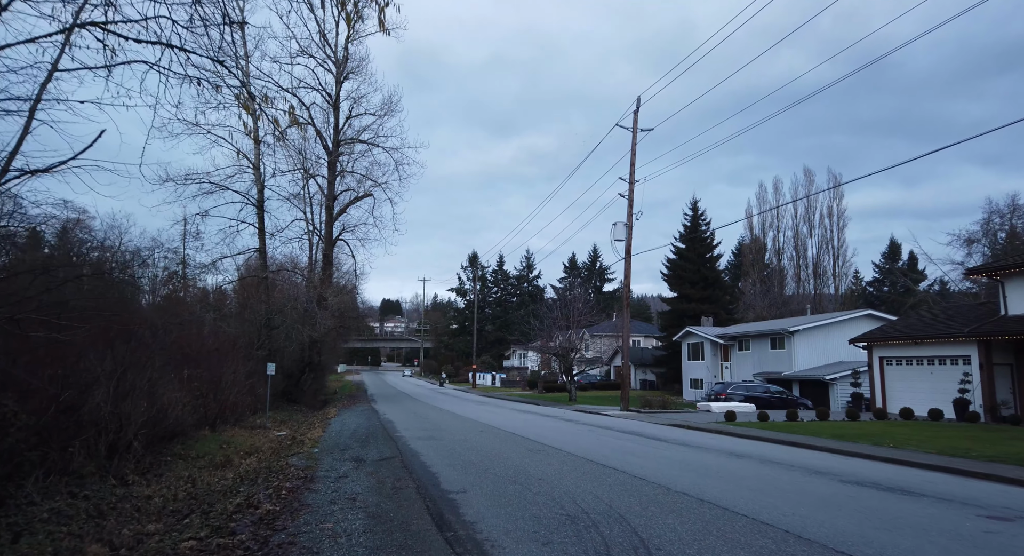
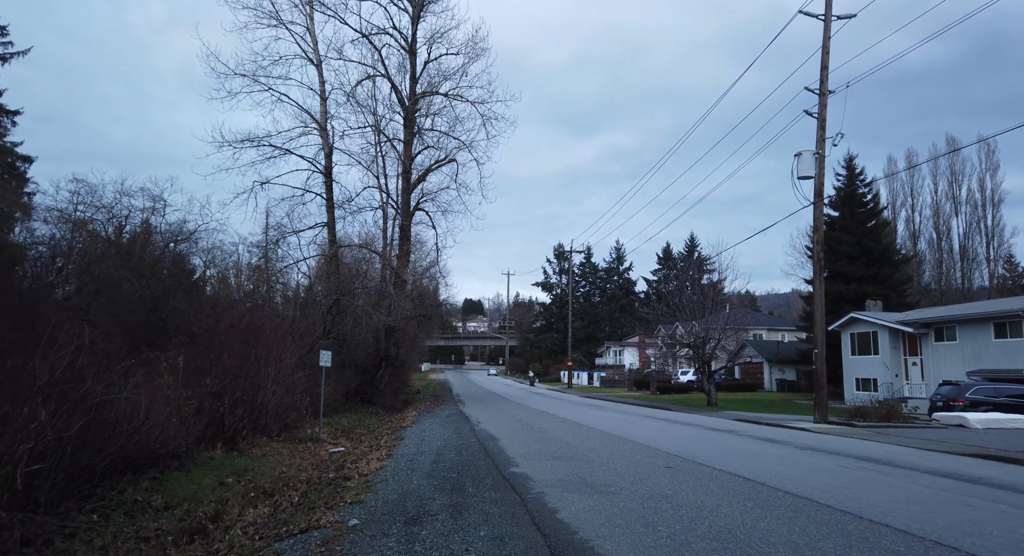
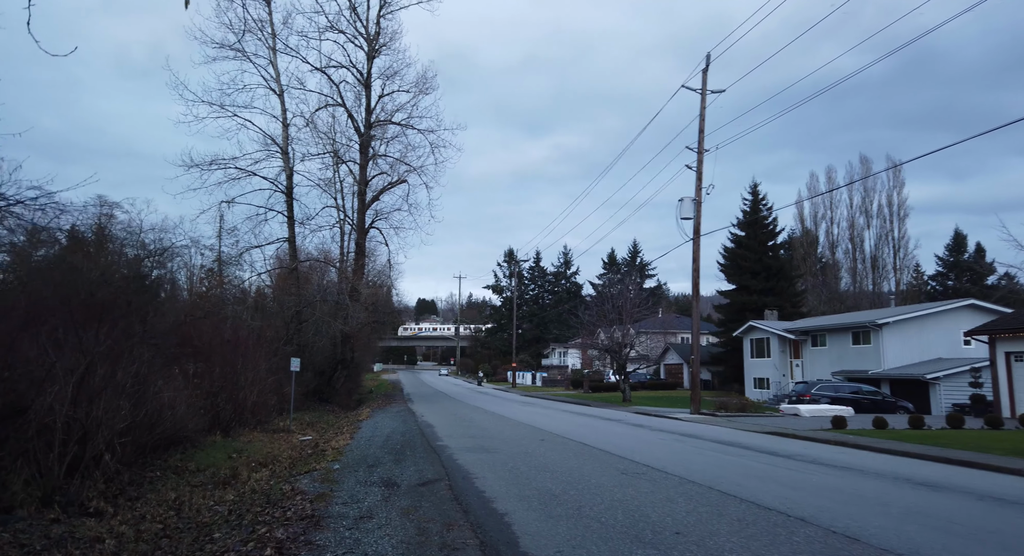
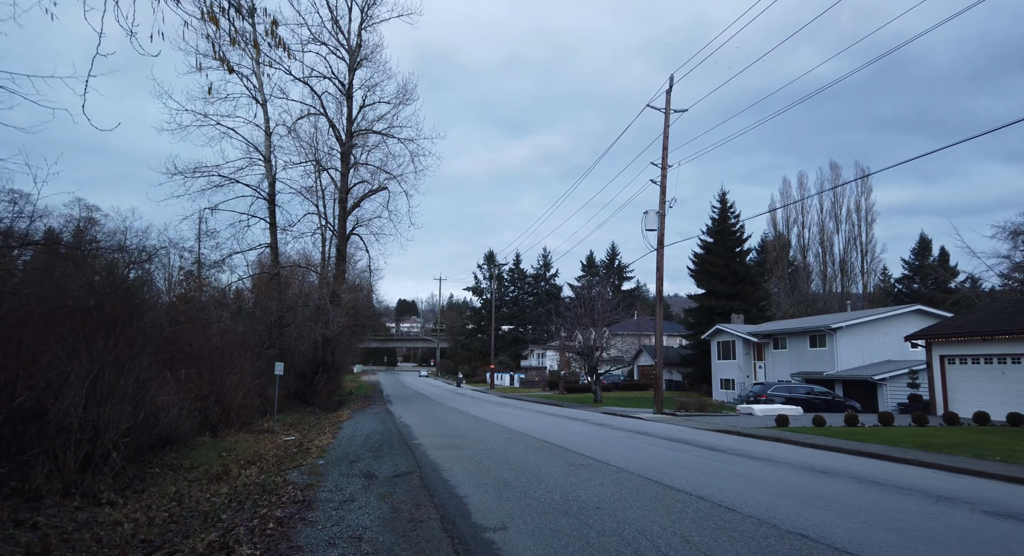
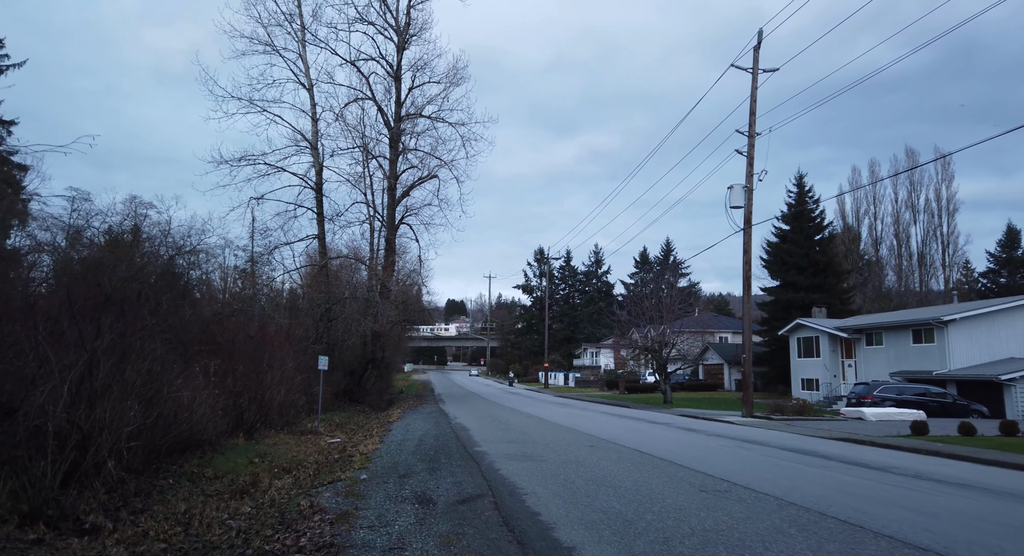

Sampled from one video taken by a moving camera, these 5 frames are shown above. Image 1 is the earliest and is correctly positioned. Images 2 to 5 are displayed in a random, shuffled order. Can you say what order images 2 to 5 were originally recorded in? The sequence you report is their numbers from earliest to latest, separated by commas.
4, 3, 5, 2
